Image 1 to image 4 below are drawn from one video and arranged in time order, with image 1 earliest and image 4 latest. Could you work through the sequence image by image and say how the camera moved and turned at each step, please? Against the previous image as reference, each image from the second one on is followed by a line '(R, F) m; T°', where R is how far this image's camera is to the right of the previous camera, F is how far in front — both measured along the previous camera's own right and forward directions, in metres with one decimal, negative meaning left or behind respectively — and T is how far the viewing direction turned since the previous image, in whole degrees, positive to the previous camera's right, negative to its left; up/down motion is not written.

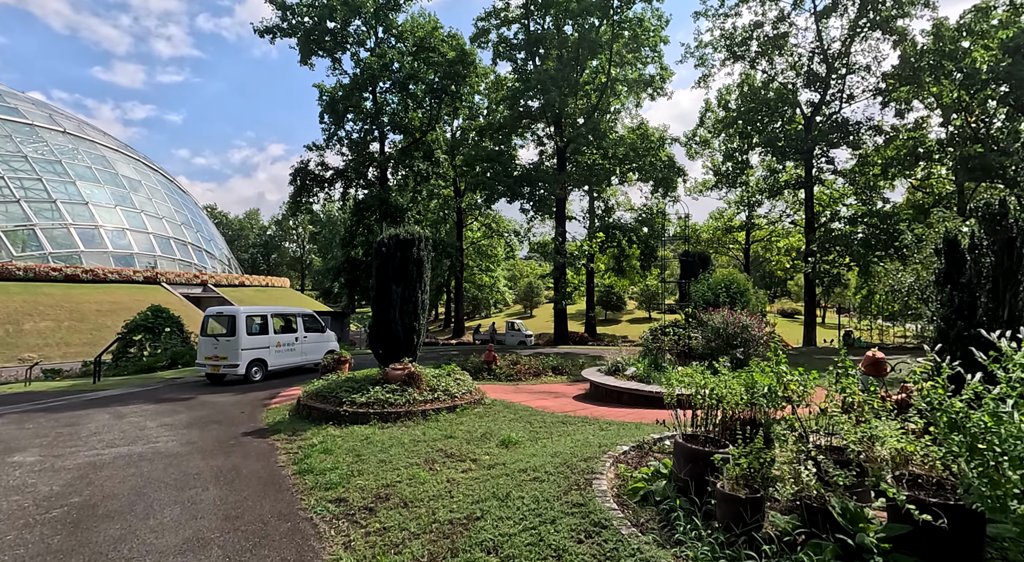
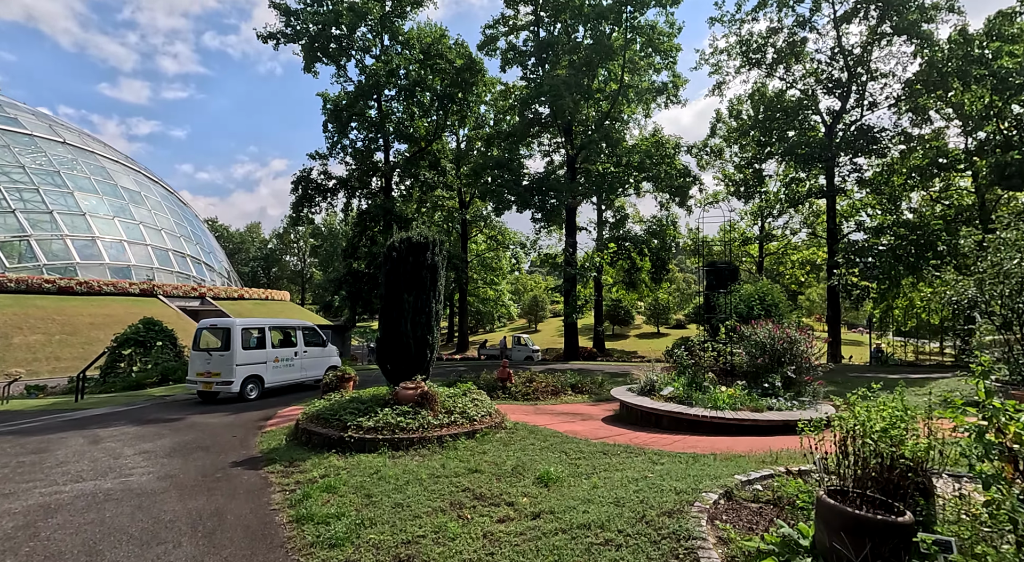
(-0.3, +0.9) m; 0°
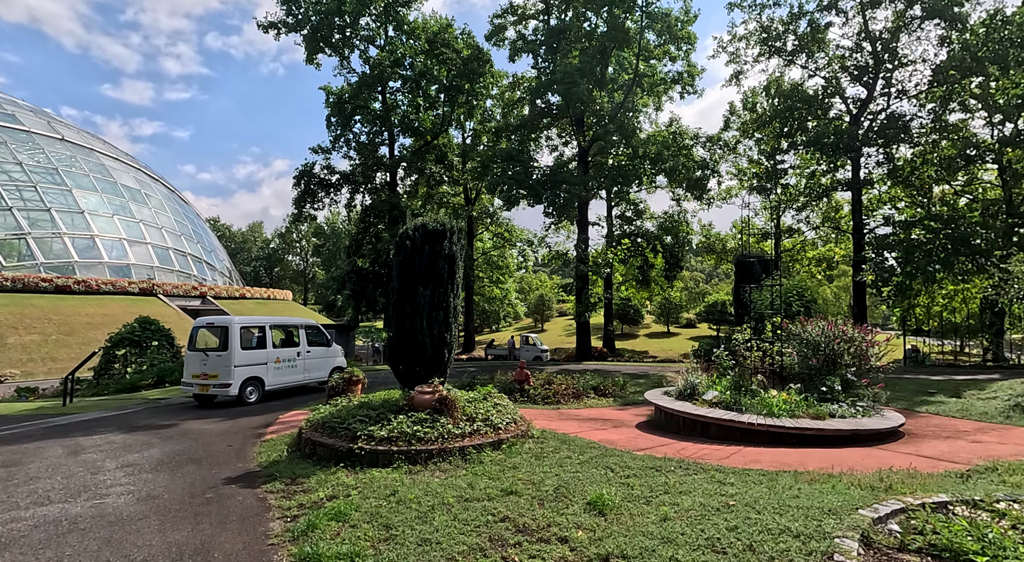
(-0.3, +0.8) m; 0°
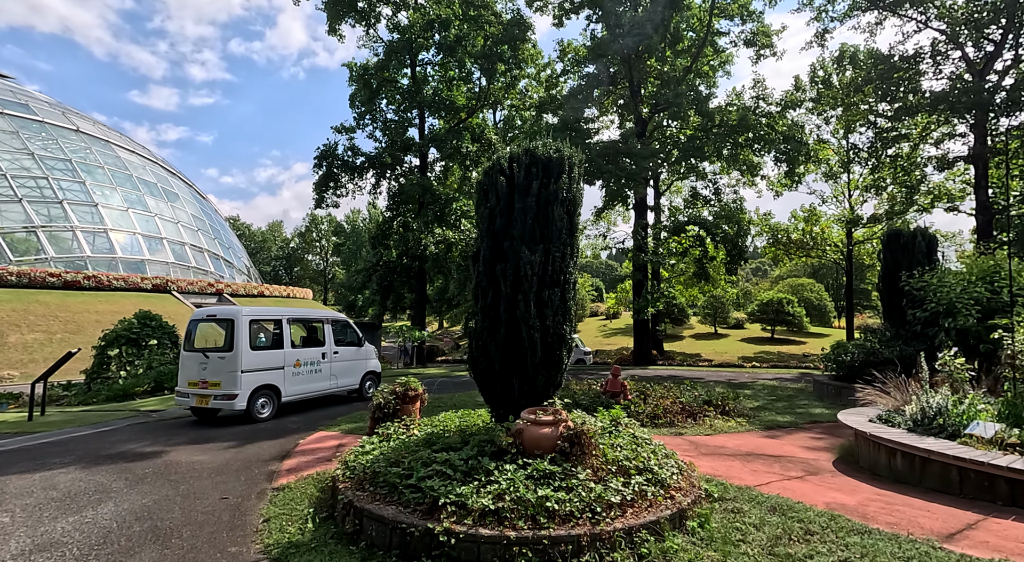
(-1.1, +2.5) m; -2°
